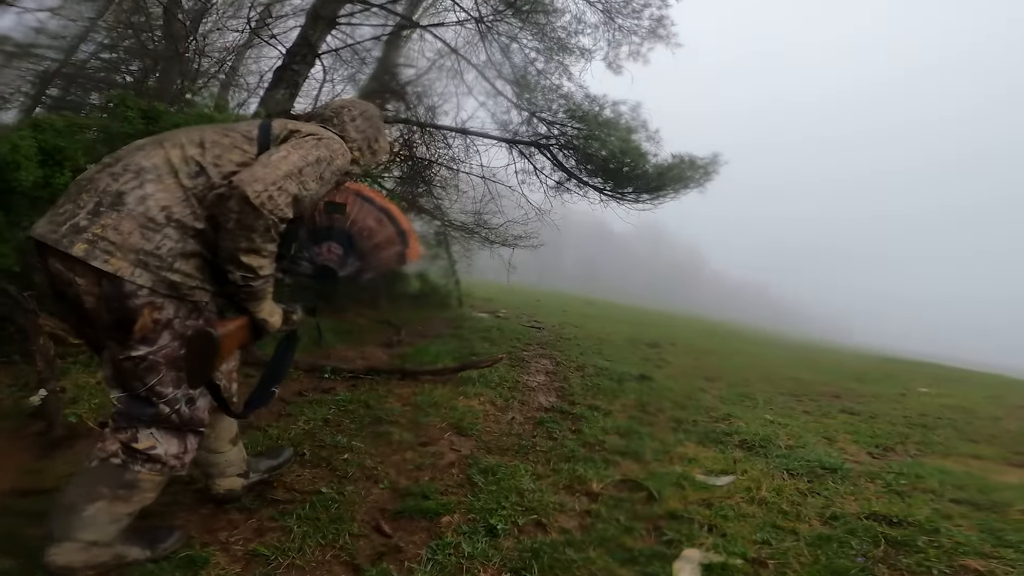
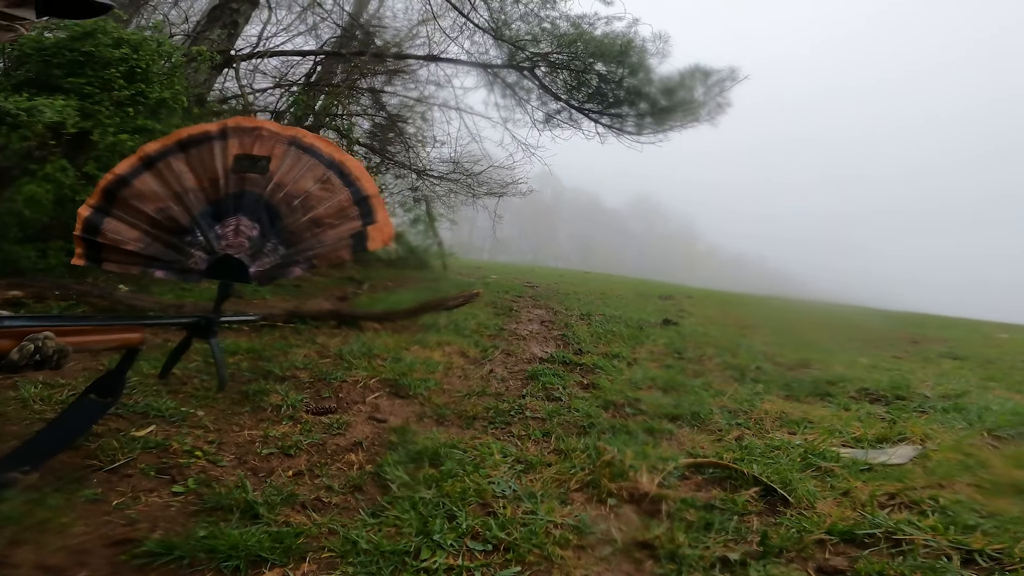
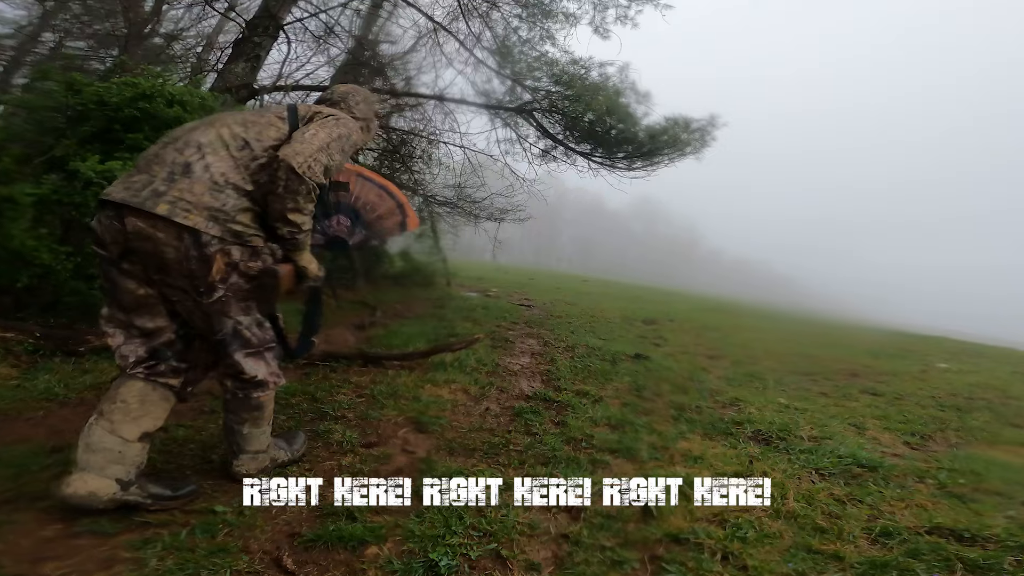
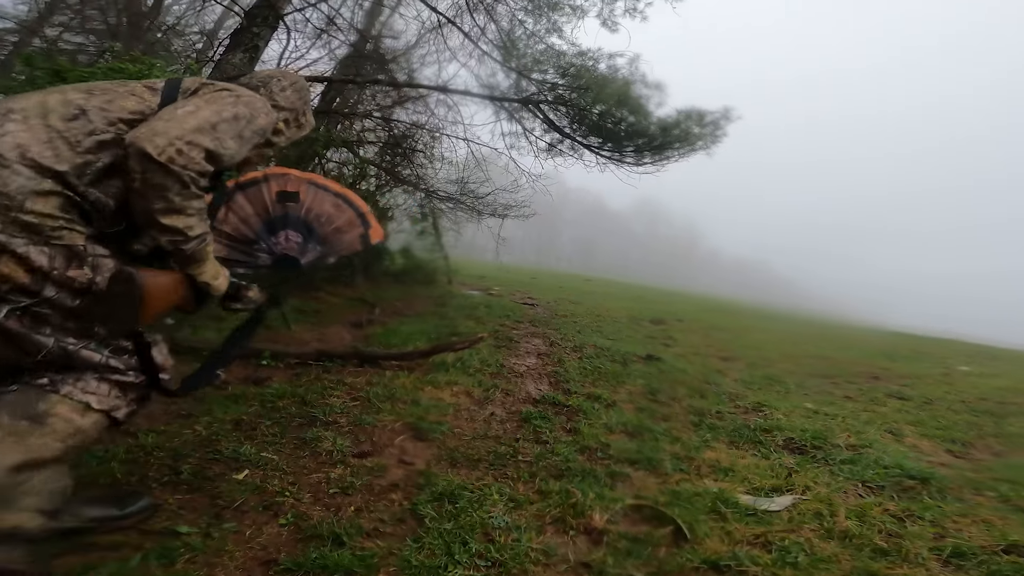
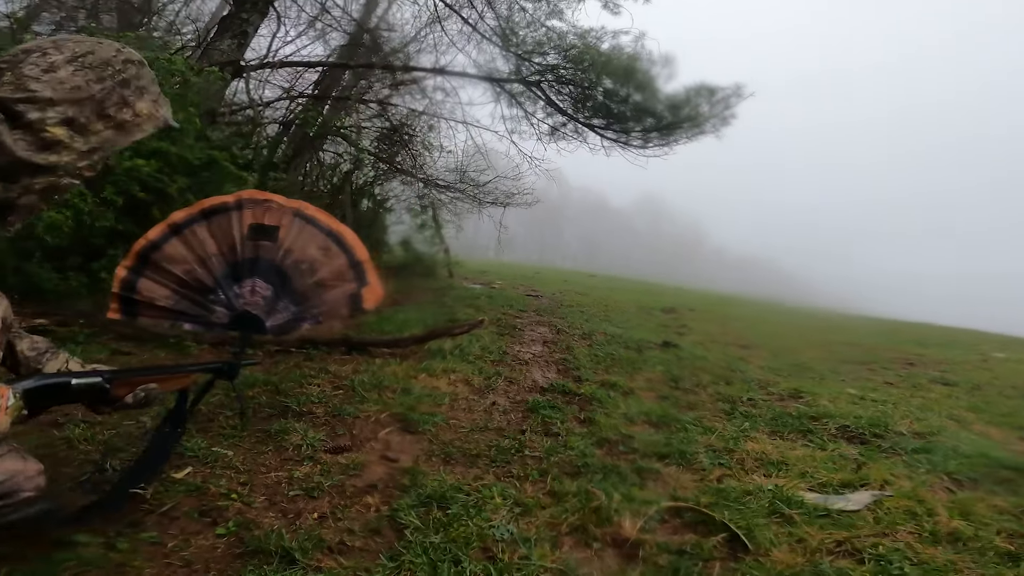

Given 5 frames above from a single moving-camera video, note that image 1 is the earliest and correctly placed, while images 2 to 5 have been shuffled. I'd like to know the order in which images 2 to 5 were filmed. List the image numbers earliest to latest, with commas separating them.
3, 4, 5, 2
